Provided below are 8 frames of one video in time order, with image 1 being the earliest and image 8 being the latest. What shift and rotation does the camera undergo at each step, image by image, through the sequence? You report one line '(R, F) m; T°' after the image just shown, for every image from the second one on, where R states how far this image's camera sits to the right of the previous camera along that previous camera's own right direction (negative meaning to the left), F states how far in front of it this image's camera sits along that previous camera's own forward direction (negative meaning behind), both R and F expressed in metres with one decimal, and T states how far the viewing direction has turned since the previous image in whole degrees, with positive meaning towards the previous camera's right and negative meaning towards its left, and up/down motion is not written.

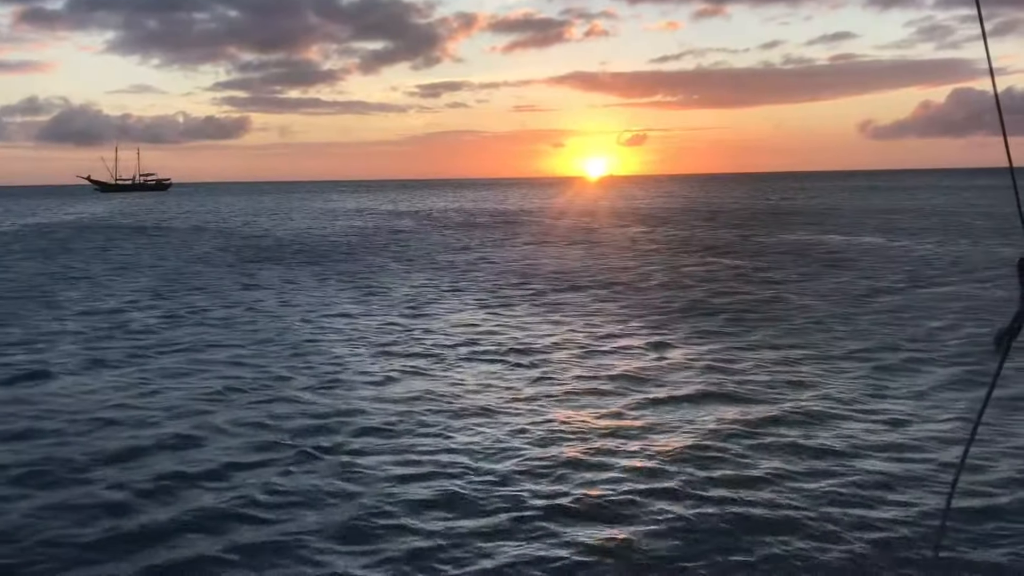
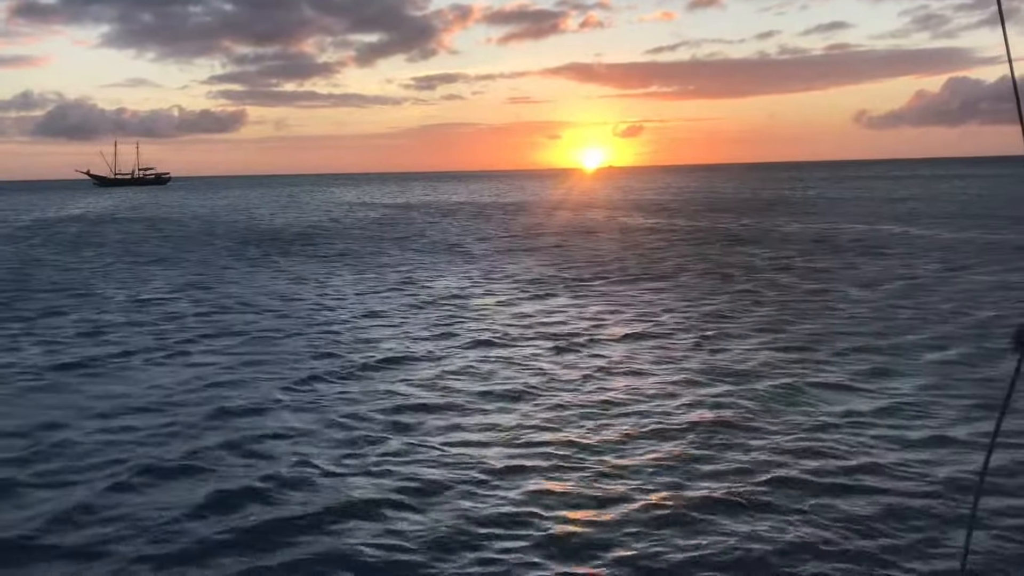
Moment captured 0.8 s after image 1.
(-1.4, -0.4) m; 0°
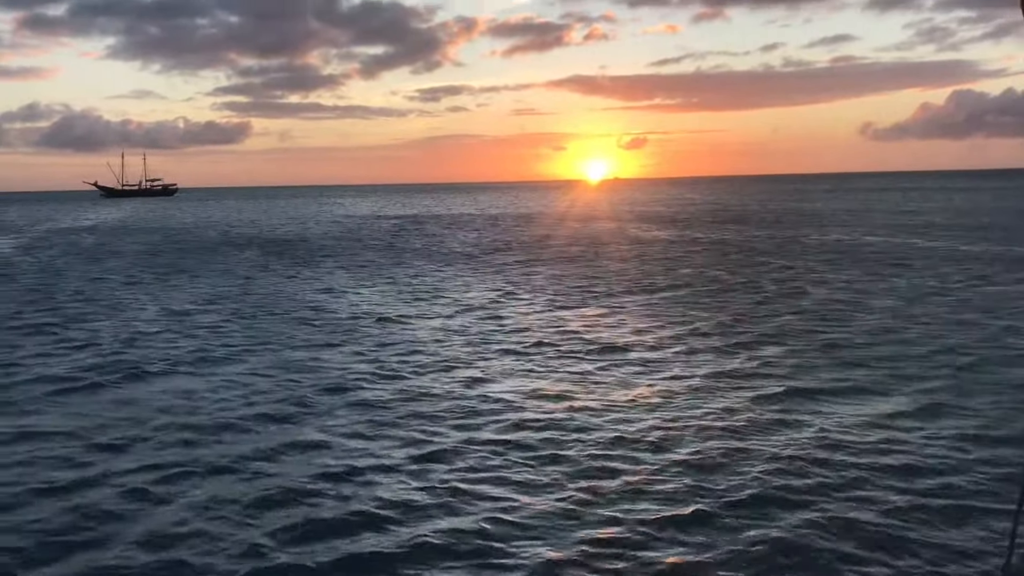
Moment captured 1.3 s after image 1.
(-0.9, -0.1) m; 0°
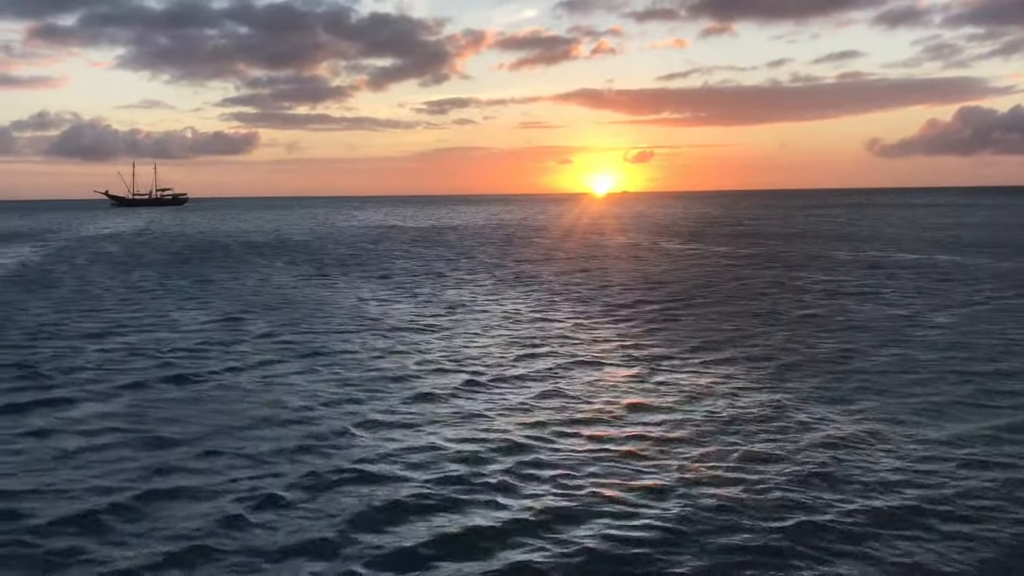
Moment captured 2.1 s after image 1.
(-1.5, 0.0) m; 0°
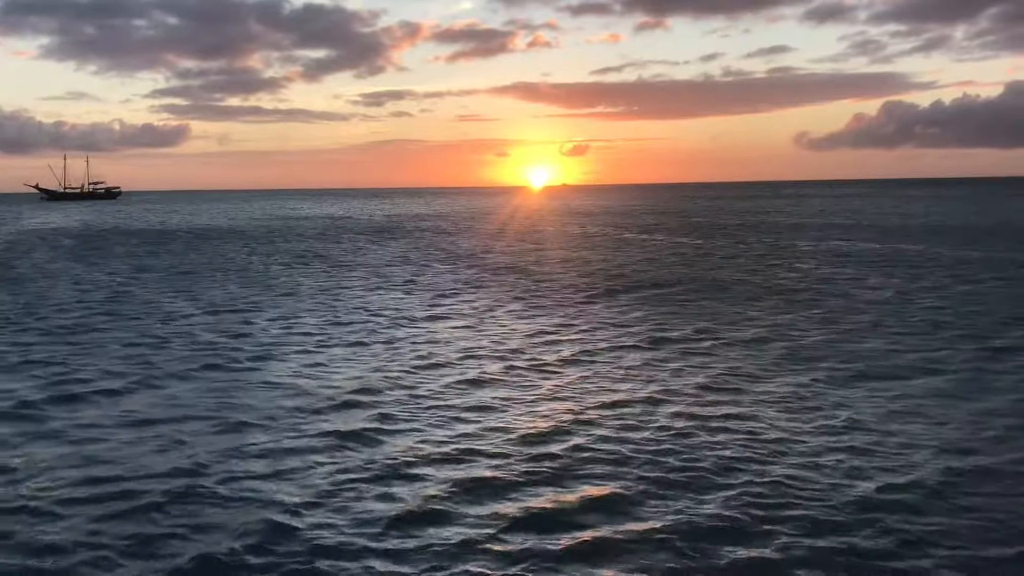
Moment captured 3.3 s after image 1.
(-2.0, -0.7) m; +4°
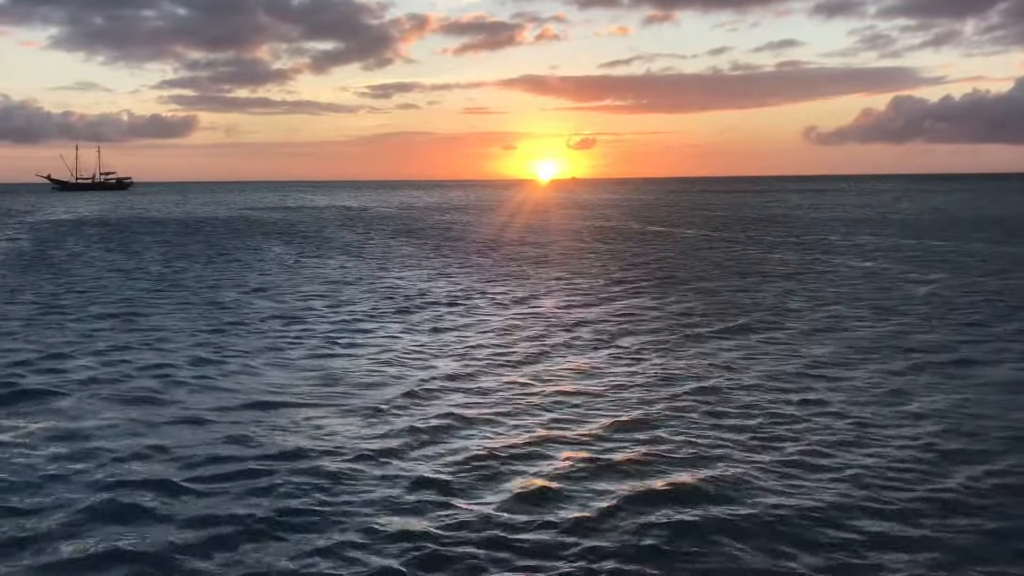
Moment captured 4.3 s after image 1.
(-1.3, -0.4) m; 0°
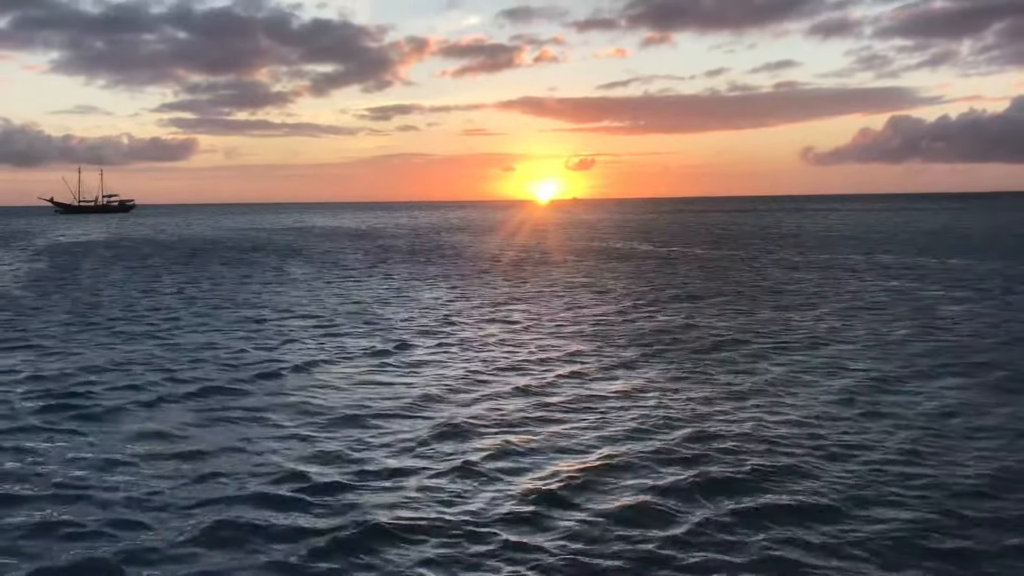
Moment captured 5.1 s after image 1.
(-1.1, -0.2) m; 0°
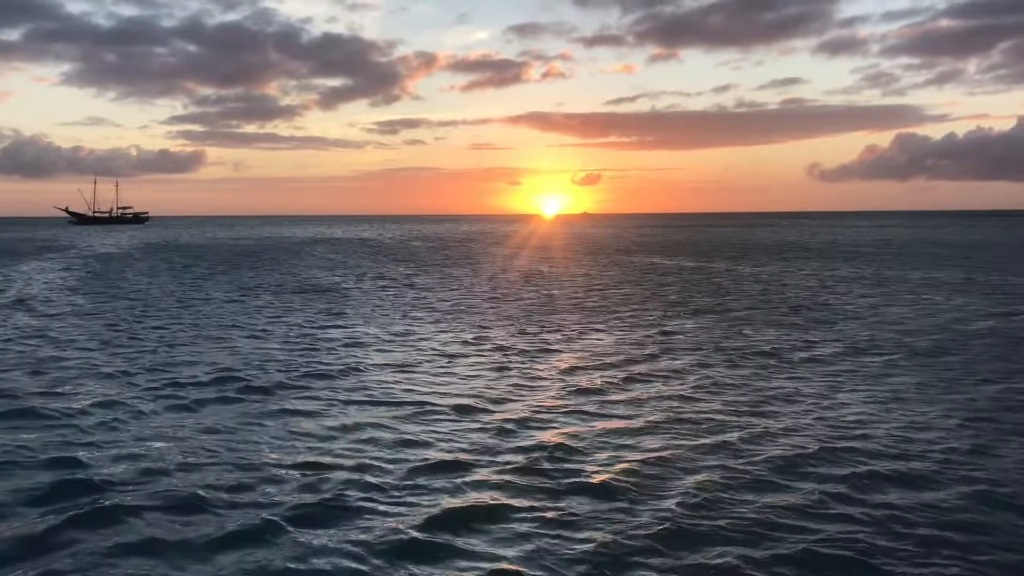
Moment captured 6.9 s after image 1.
(-2.3, -0.7) m; 0°
